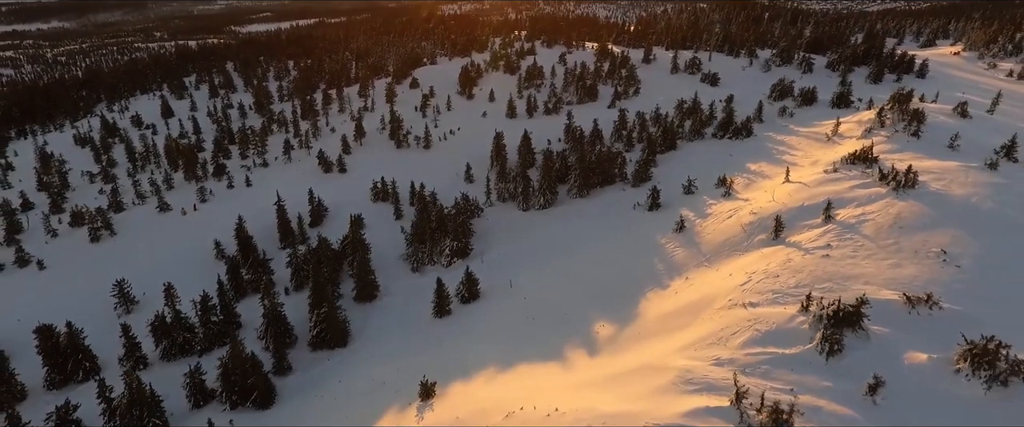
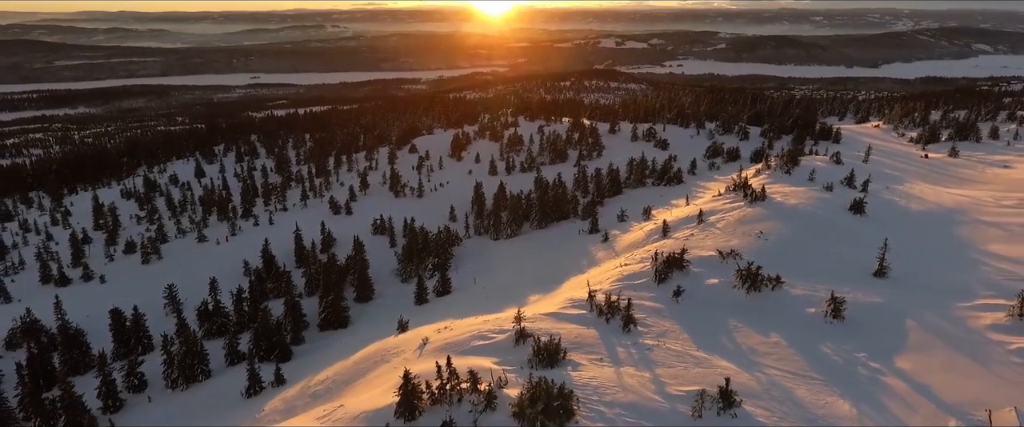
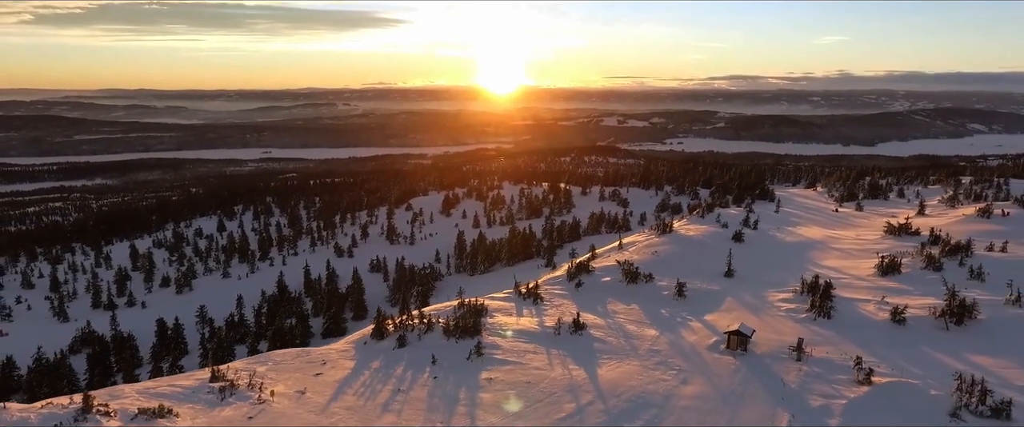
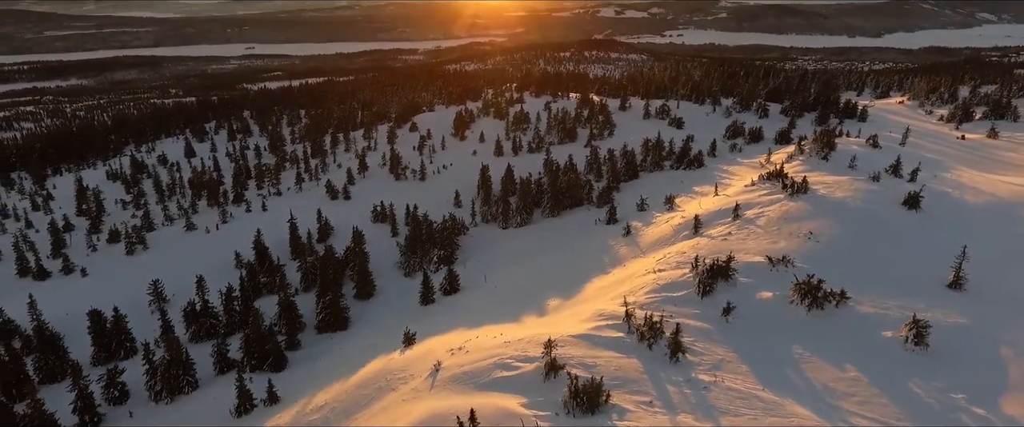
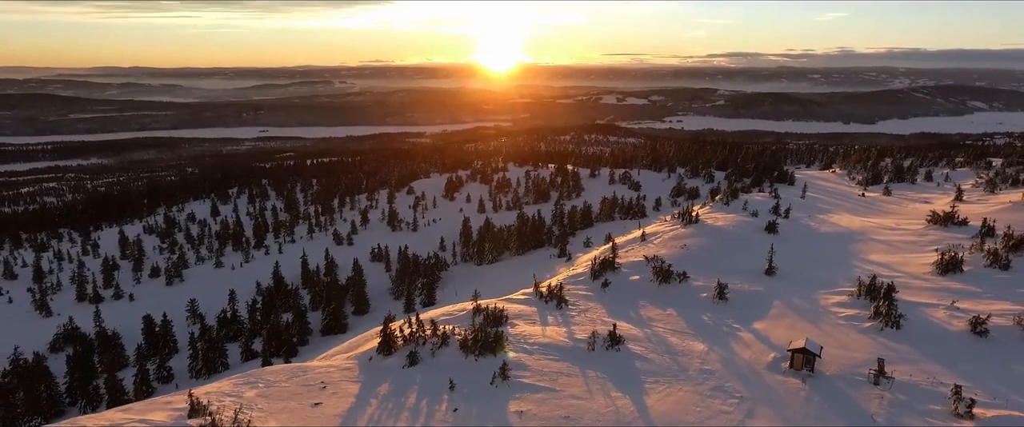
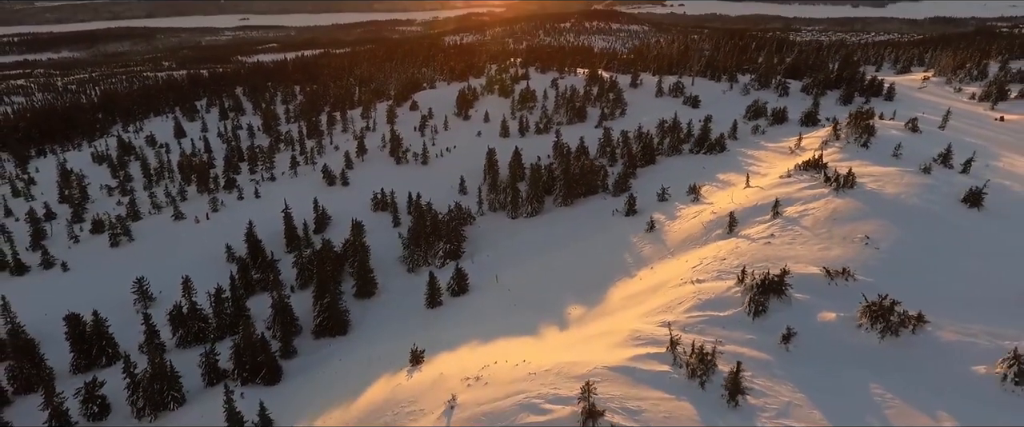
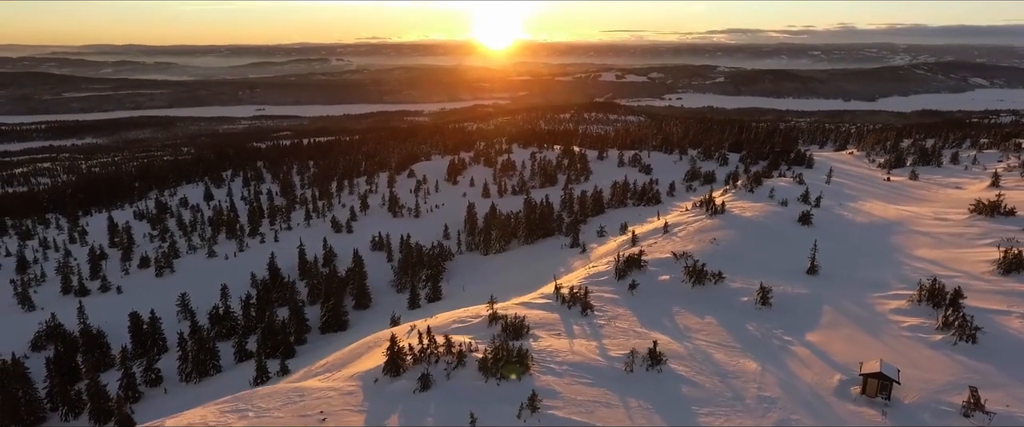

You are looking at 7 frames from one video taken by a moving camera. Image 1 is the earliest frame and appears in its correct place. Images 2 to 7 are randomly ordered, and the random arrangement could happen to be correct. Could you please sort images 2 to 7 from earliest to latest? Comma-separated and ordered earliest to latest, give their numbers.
6, 4, 2, 7, 5, 3
